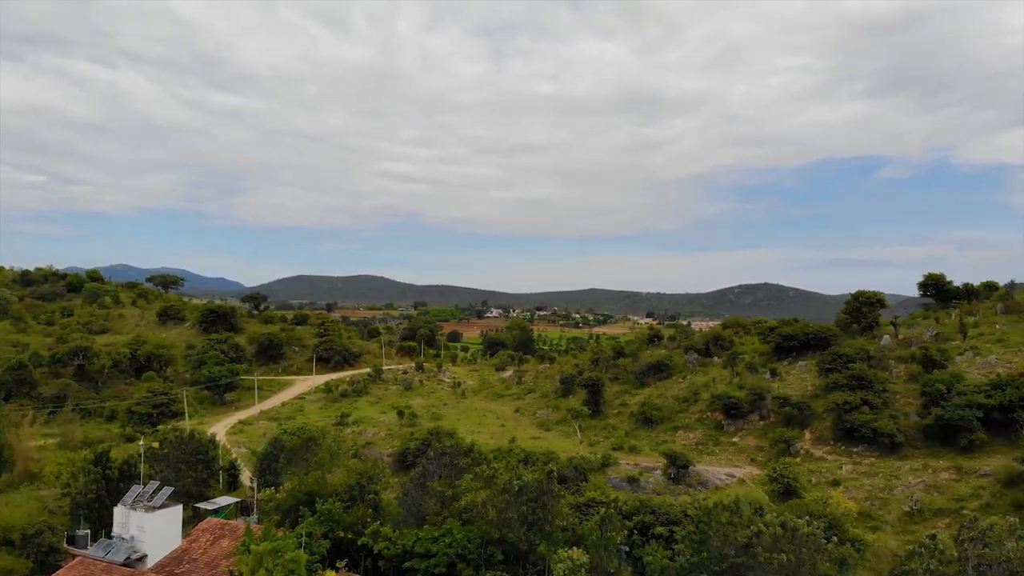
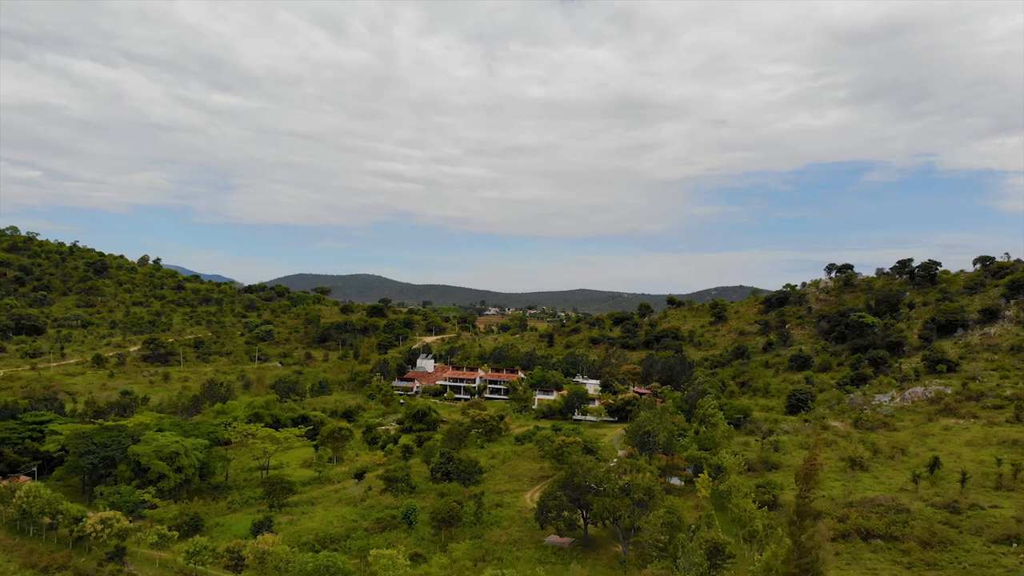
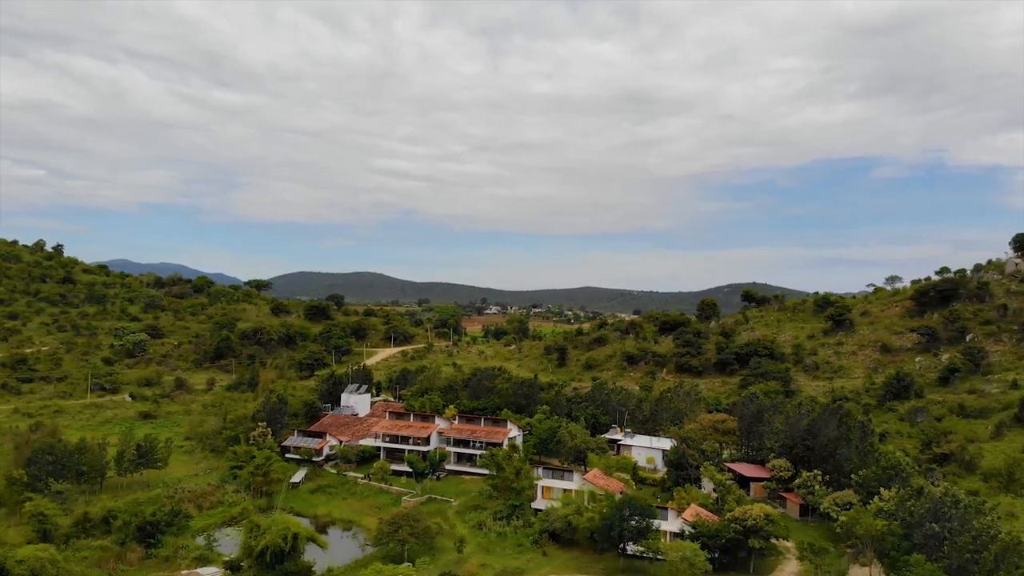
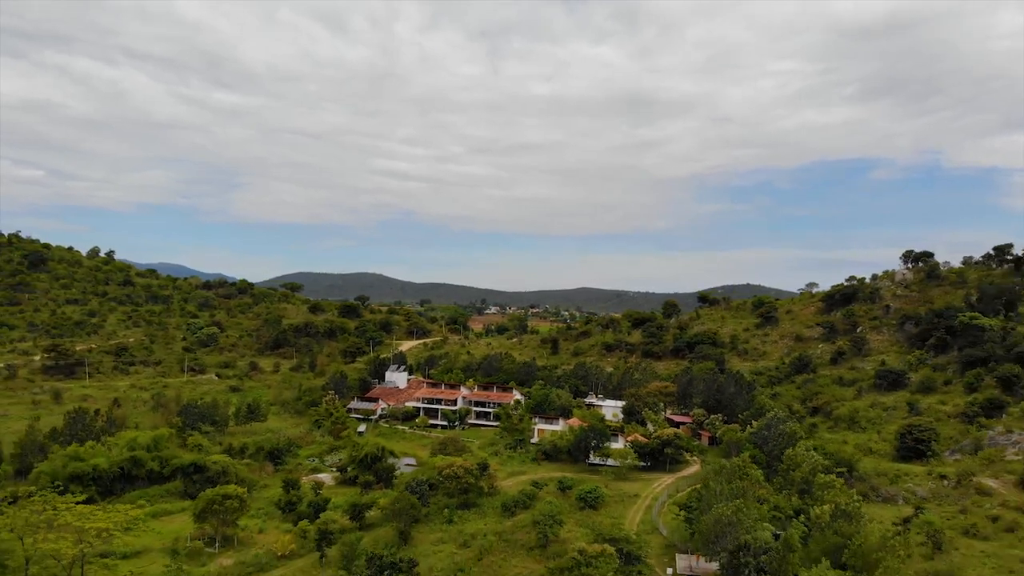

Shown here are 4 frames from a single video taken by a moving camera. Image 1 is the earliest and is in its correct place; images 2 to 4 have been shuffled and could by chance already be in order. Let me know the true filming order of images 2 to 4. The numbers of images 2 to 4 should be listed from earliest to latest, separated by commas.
3, 4, 2
